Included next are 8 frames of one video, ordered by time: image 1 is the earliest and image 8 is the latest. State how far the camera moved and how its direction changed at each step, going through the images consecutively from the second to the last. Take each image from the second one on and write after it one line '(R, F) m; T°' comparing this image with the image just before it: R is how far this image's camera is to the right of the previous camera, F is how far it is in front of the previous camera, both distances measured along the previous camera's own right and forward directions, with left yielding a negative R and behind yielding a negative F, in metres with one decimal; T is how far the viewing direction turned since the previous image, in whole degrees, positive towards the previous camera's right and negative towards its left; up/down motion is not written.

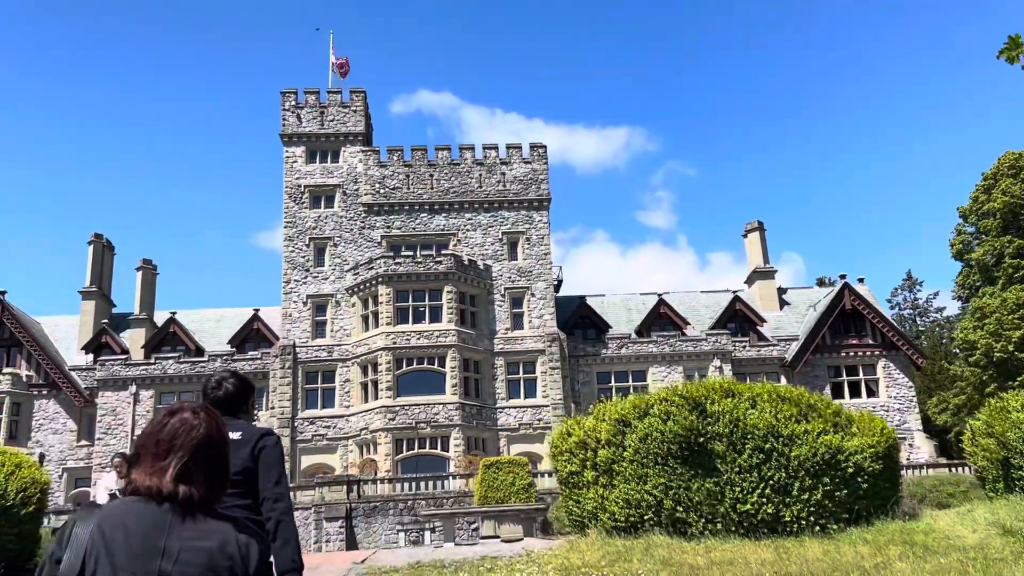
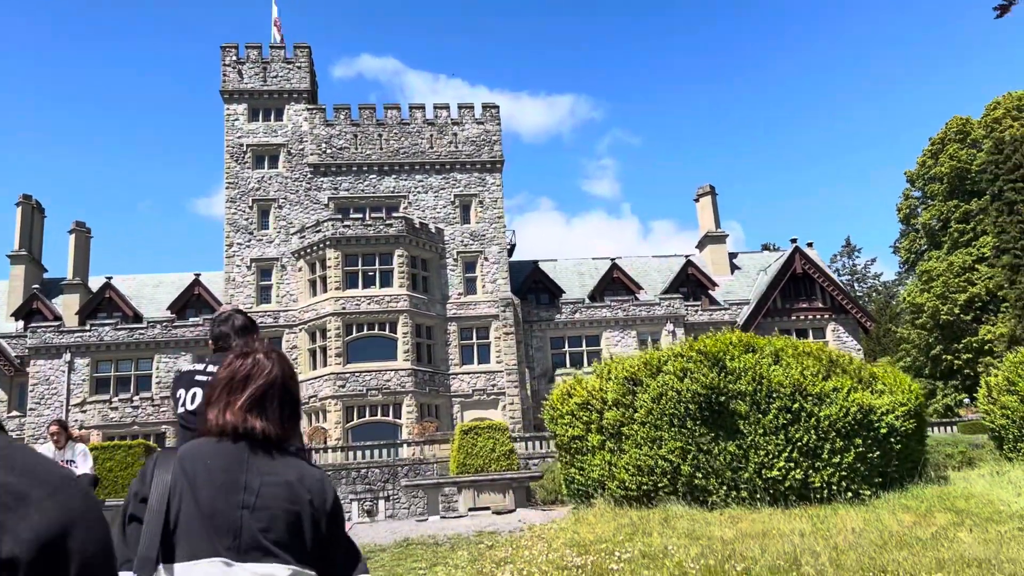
(-0.4, +0.7) m; +4°
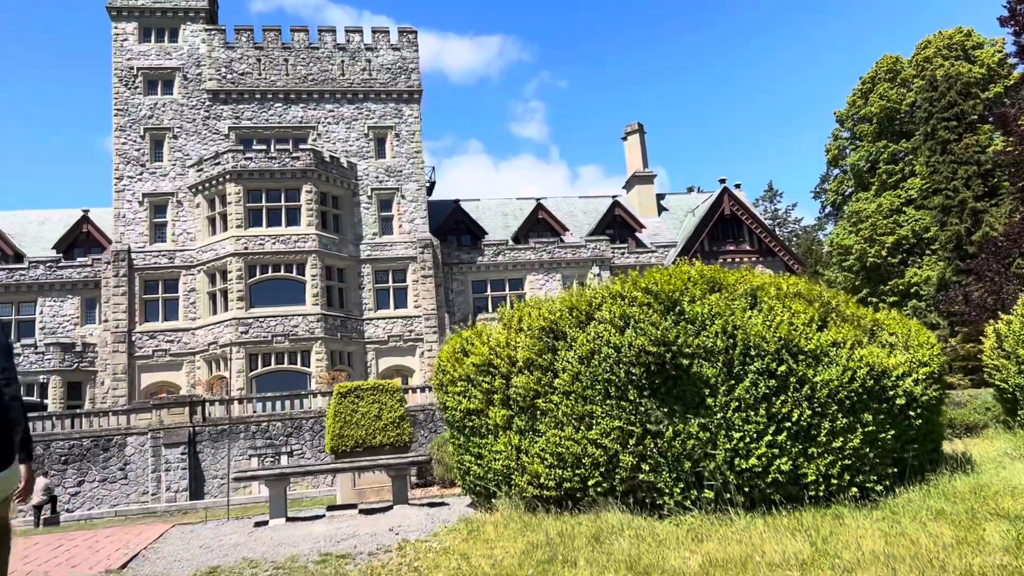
(+0.3, +1.8) m; +5°
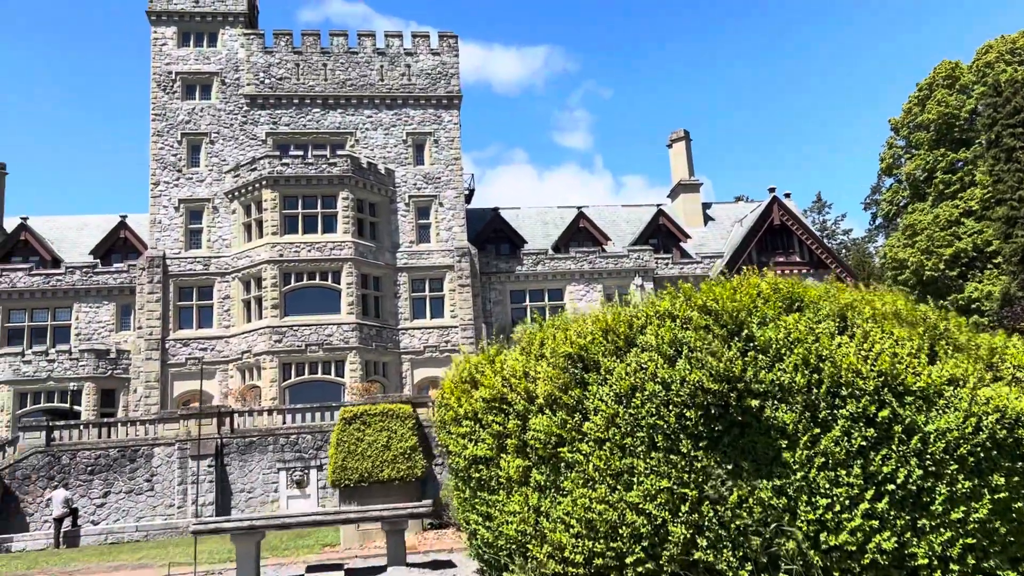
(+0.1, +0.9) m; -3°
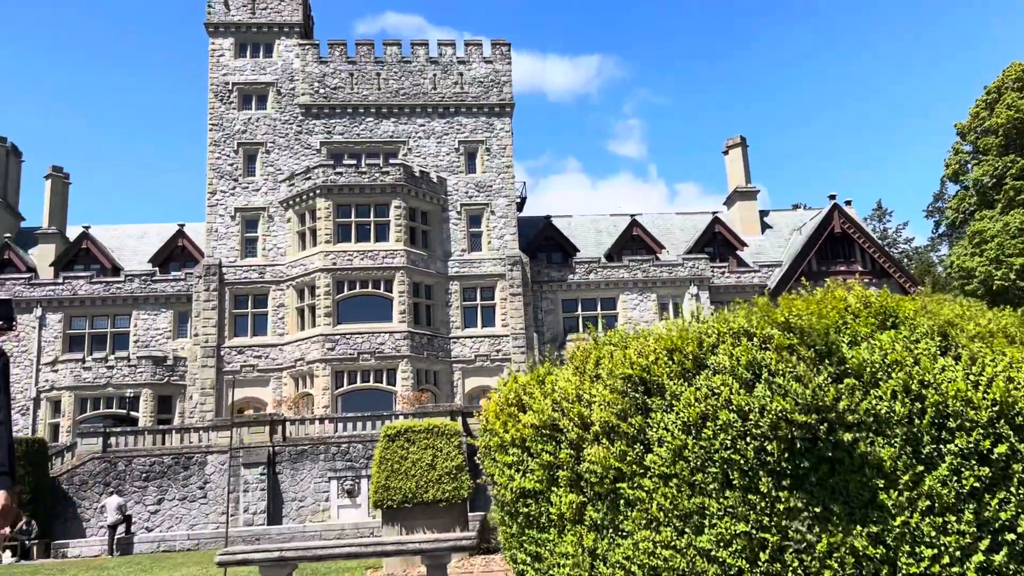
(0.0, +0.3) m; -3°
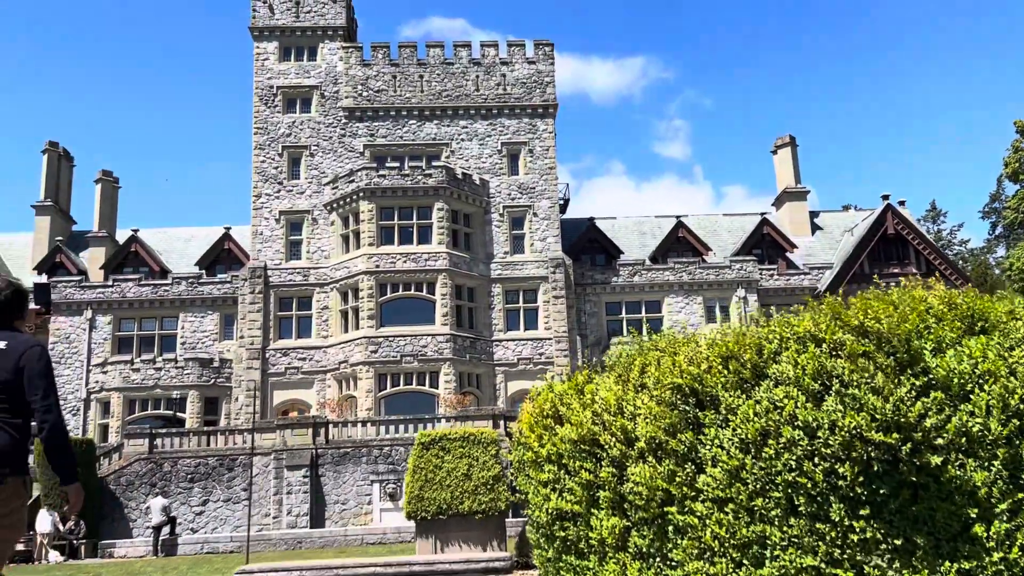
(0.0, +0.3) m; -3°
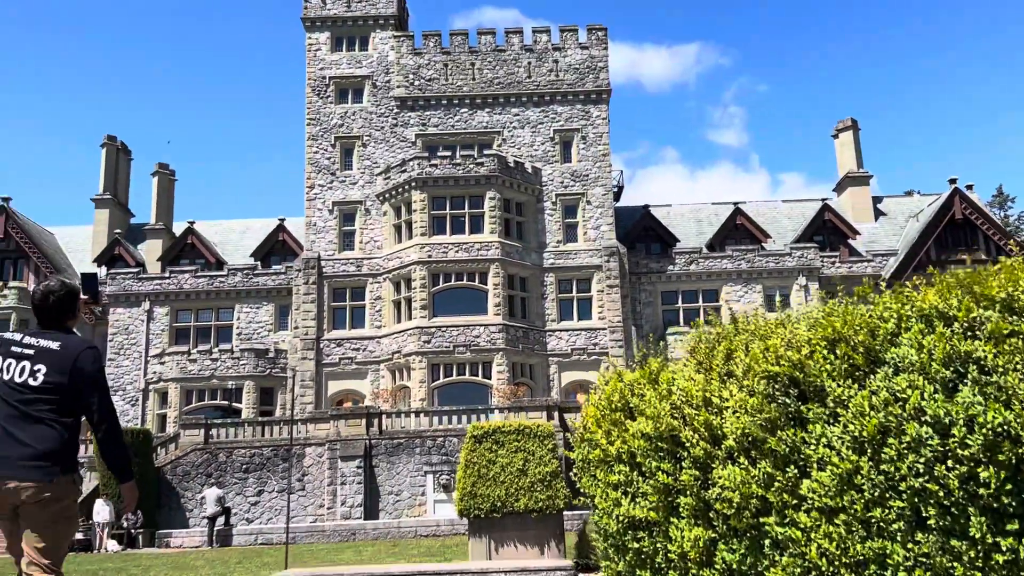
(0.0, +0.4) m; -3°
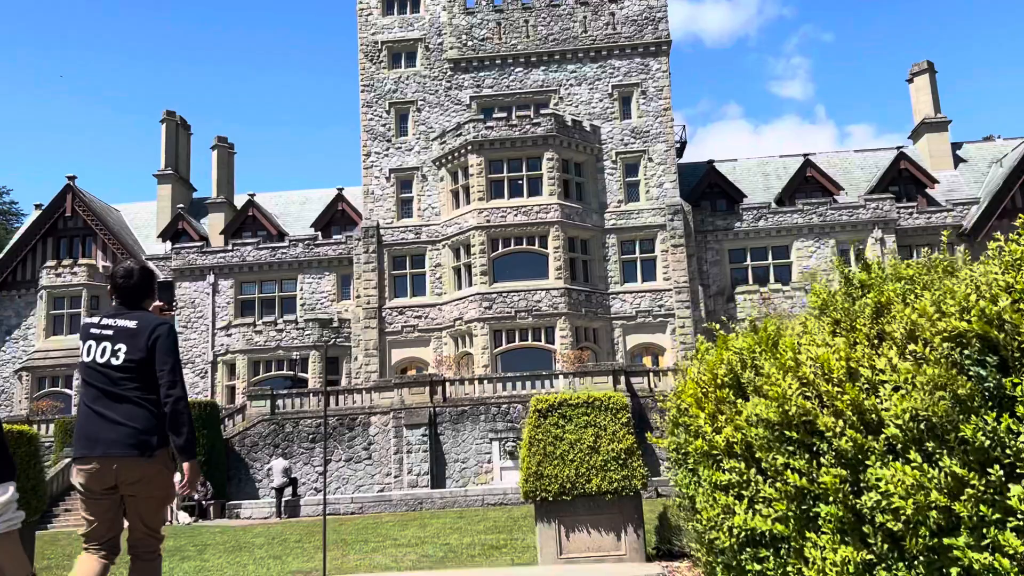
(0.0, +0.5) m; -4°
